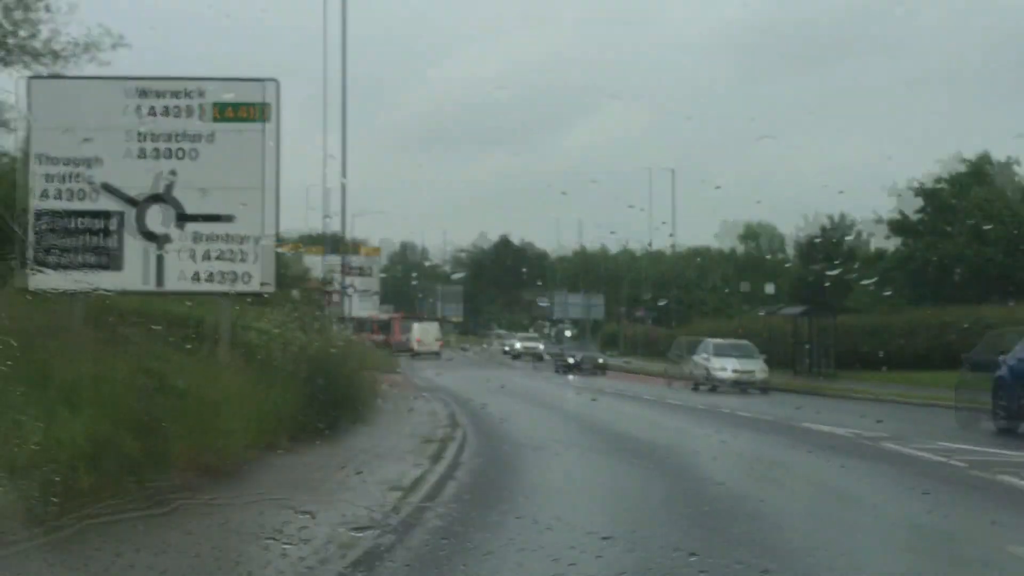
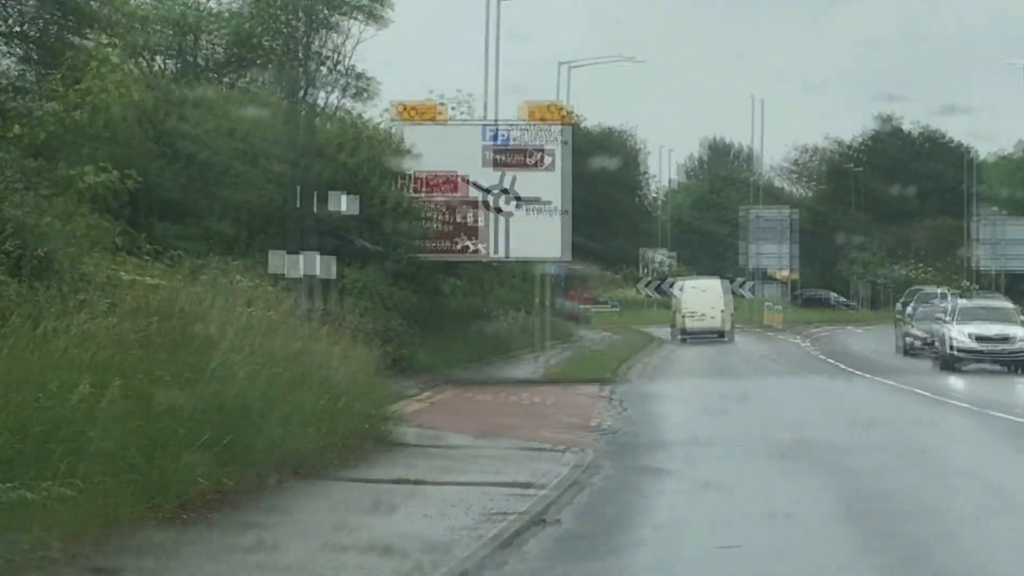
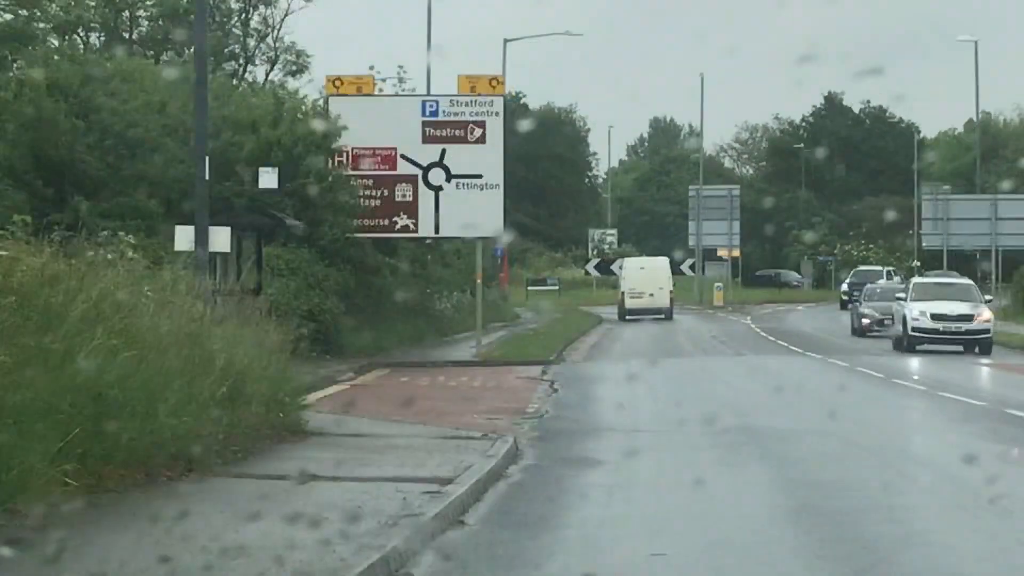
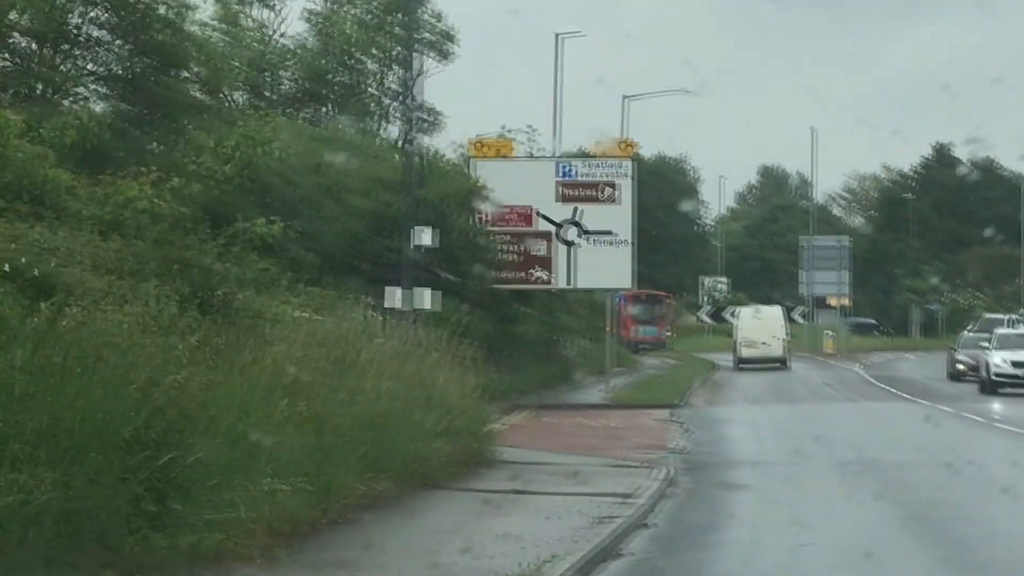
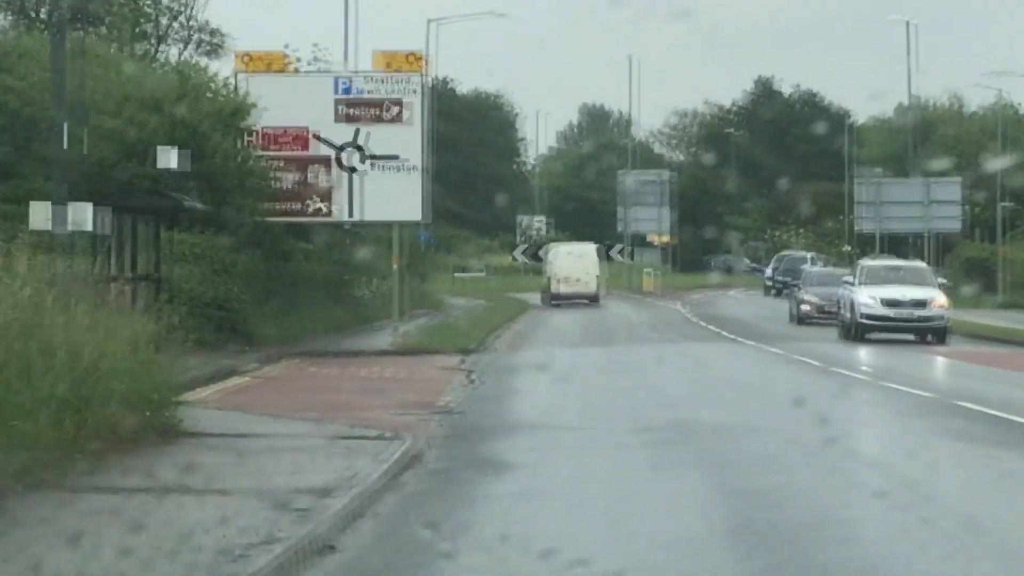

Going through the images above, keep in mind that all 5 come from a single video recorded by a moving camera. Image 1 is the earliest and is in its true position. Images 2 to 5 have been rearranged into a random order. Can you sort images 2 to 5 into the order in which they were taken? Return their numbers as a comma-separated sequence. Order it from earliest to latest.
4, 2, 3, 5
